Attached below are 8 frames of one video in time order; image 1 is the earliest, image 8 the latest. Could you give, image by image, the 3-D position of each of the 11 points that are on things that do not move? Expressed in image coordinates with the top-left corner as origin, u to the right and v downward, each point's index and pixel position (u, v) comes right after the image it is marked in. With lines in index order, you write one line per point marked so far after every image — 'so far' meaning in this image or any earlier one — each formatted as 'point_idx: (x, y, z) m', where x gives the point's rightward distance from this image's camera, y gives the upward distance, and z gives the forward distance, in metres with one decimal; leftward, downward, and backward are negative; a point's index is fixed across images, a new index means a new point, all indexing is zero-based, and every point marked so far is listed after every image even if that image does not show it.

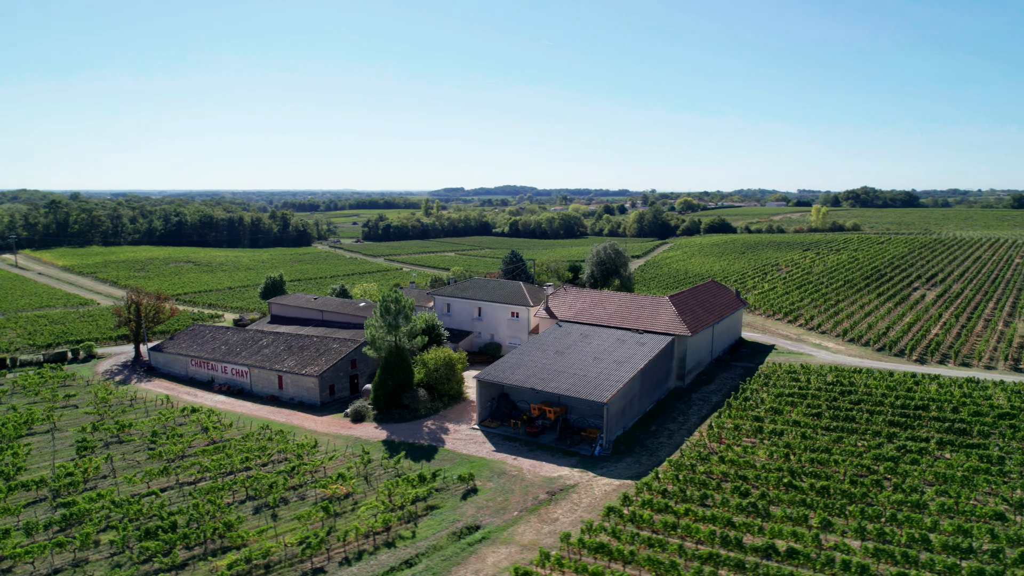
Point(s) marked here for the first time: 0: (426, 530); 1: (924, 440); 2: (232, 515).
0: (-2.3, -6.7, +18.1) m
1: (+12.6, -4.6, +19.8) m
2: (-8.1, -6.7, +19.0) m
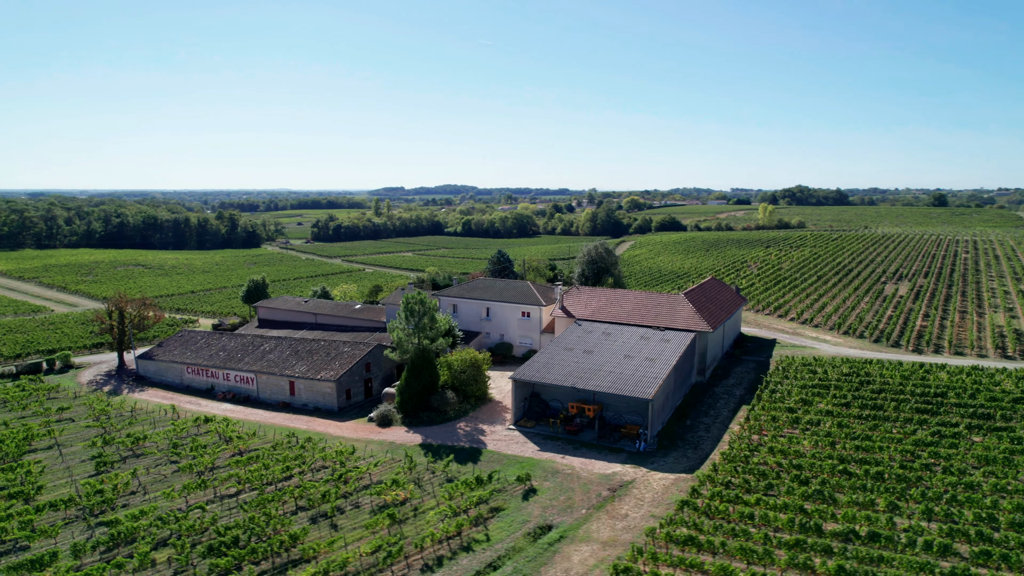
0: (-0.3, -6.7, +18.1) m
1: (+14.4, -4.4, +21.1) m
2: (-6.1, -6.8, +18.4) m
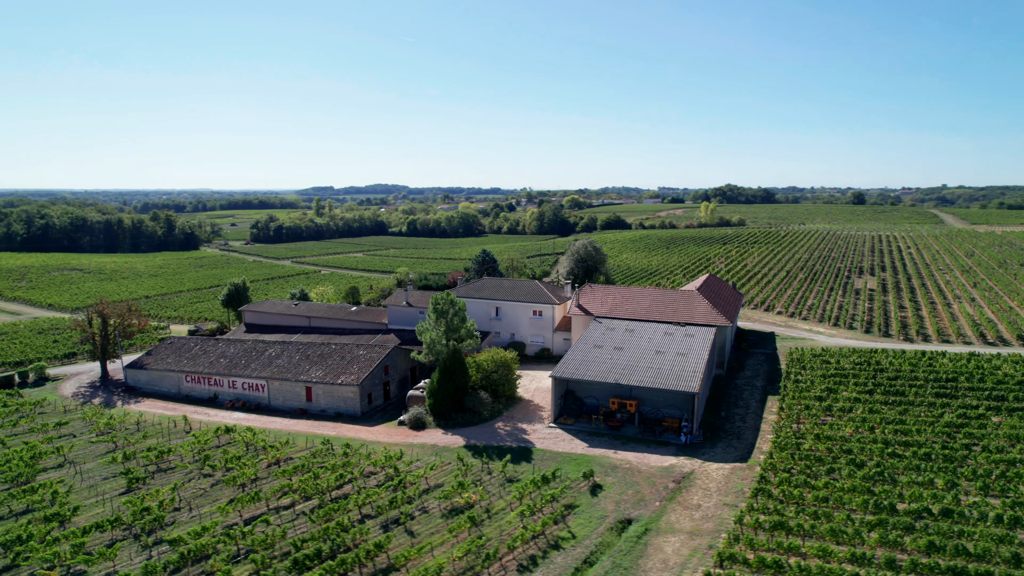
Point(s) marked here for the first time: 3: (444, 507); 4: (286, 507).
0: (+2.0, -6.7, +18.2) m
1: (+16.2, -4.2, +22.8) m
2: (-3.9, -6.8, +17.9) m
3: (-2.0, -6.6, +19.6) m
4: (-6.9, -6.7, +19.9) m
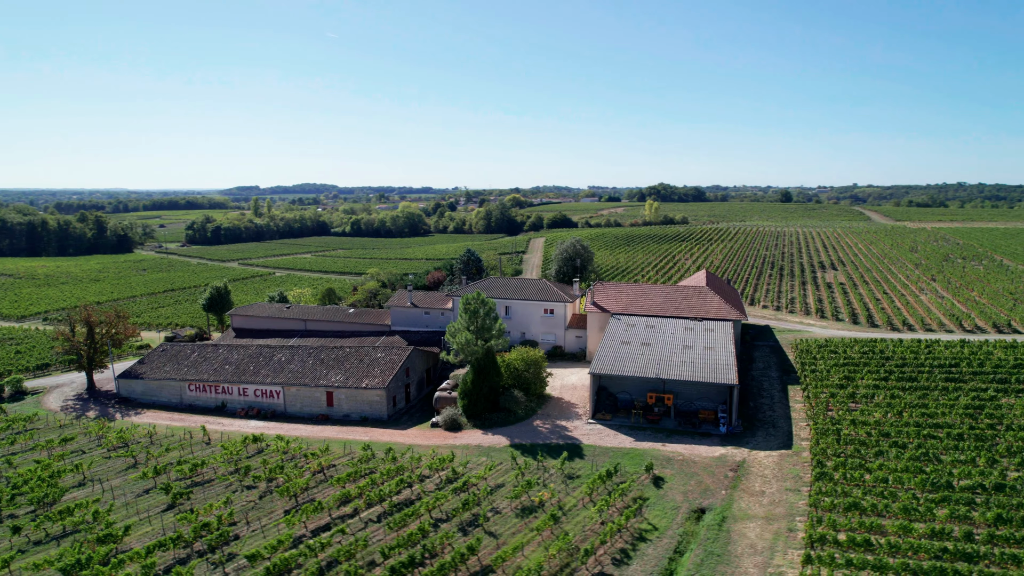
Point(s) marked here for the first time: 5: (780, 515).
0: (+4.2, -6.6, +18.6) m
1: (+17.9, -3.8, +24.7) m
2: (-1.5, -6.8, +17.7) m
3: (+0.1, -6.6, +19.6) m
4: (-4.8, -6.8, +19.4) m
5: (+7.5, -6.4, +18.4) m
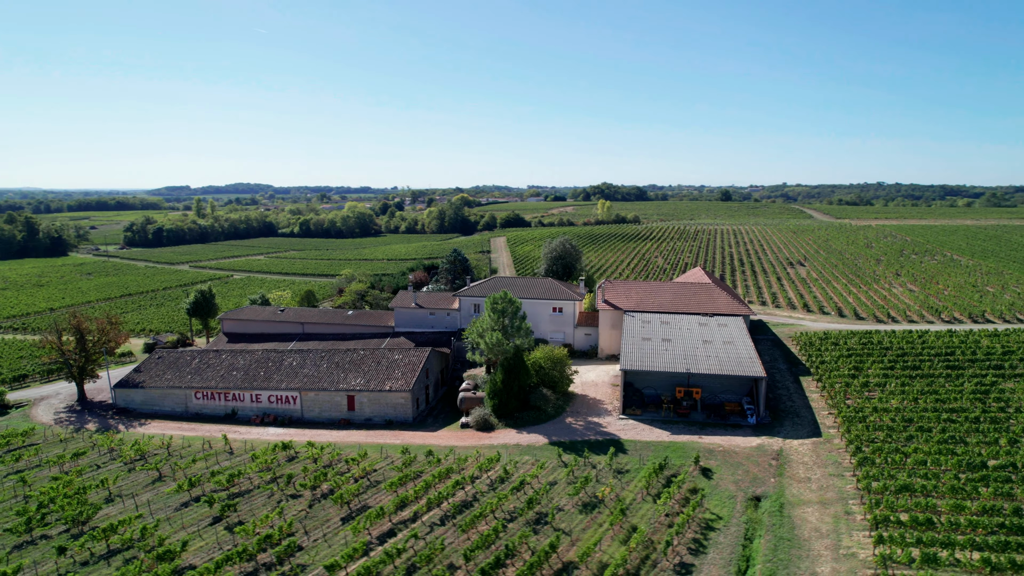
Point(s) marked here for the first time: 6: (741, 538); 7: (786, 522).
0: (+6.1, -6.5, +19.2) m
1: (+19.1, -3.5, +26.4) m
2: (+0.5, -6.8, +17.8) m
3: (+1.9, -6.5, +19.8) m
4: (-2.9, -6.8, +19.1) m
5: (+9.4, -6.2, +19.2) m
6: (+6.2, -6.8, +17.7) m
7: (+7.7, -6.6, +18.3) m
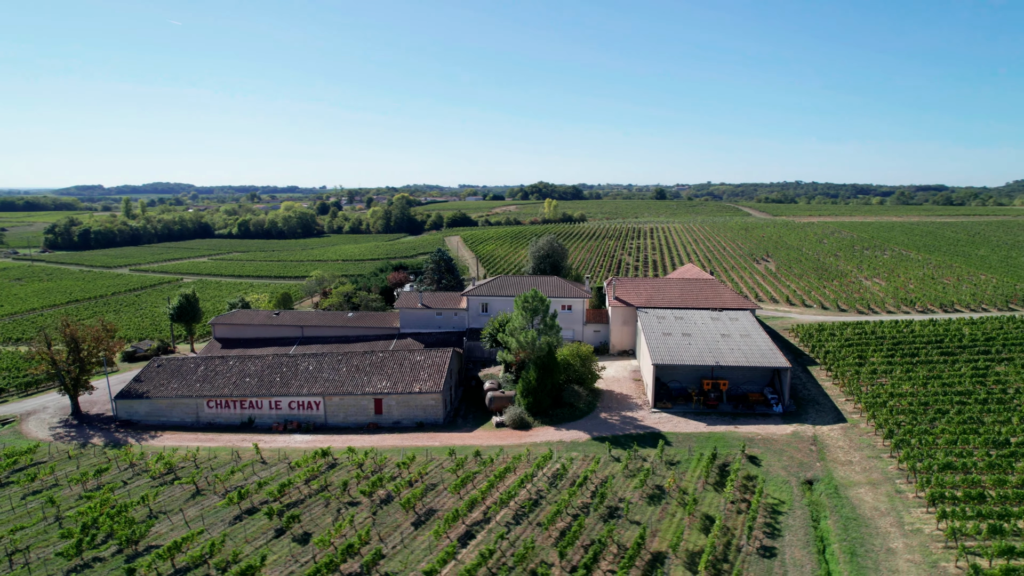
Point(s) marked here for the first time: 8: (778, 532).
0: (+8.2, -6.3, +20.0) m
1: (+20.3, -3.2, +28.6) m
2: (+2.7, -6.7, +18.0) m
3: (+4.0, -6.4, +20.2) m
4: (-0.7, -6.8, +19.0) m
5: (+11.5, -6.0, +20.4) m
6: (+8.5, -6.6, +18.6) m
7: (+9.8, -6.4, +19.3) m
8: (+7.3, -6.8, +18.1) m
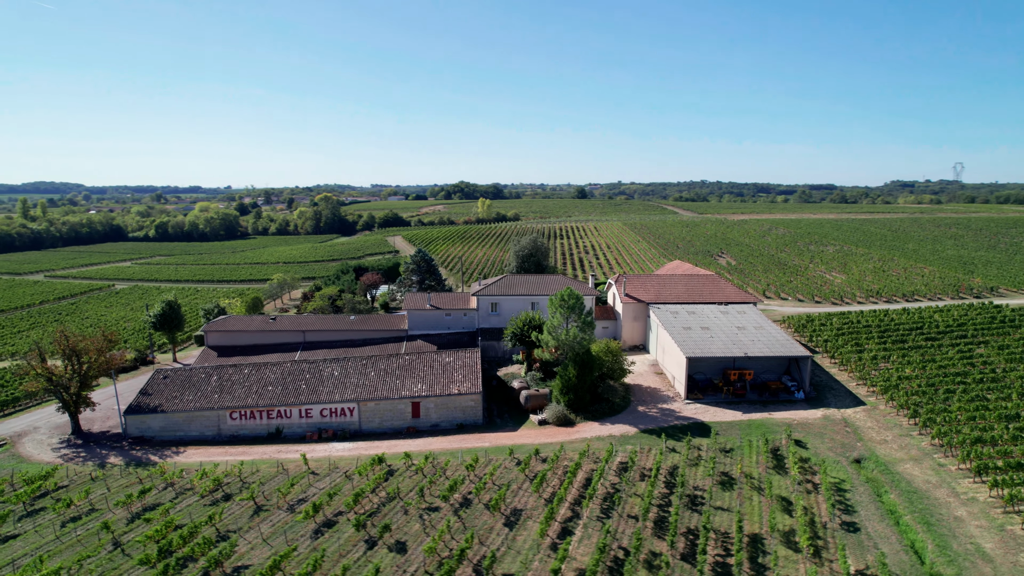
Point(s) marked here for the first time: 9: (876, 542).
0: (+10.6, -6.1, +21.4) m
1: (+21.5, -2.7, +31.4) m
2: (+5.5, -6.6, +18.7) m
3: (+6.4, -6.3, +21.0) m
4: (+1.9, -6.7, +19.2) m
5: (+13.9, -5.7, +22.2) m
6: (+11.1, -6.4, +20.0) m
7: (+12.3, -6.1, +20.9) m
8: (+10.0, -6.5, +19.4) m
9: (+9.9, -6.9, +17.7) m
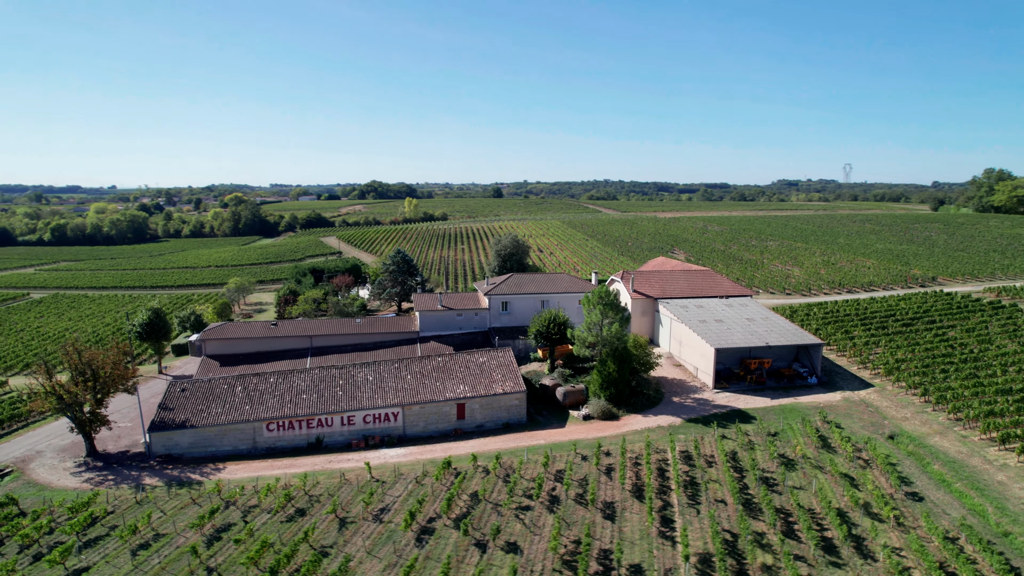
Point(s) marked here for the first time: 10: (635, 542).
0: (+13.0, -5.8, +23.2) m
1: (+22.3, -2.1, +34.7) m
2: (+8.4, -6.4, +19.9) m
3: (+9.0, -6.0, +22.3) m
4: (+4.7, -6.6, +19.9) m
5: (+16.1, -5.3, +24.5) m
6: (+13.7, -6.0, +21.9) m
7: (+14.8, -5.7, +23.0) m
8: (+12.8, -6.2, +21.1) m
9: (+12.9, -6.6, +19.5) m
10: (+3.2, -6.9, +17.9) m
